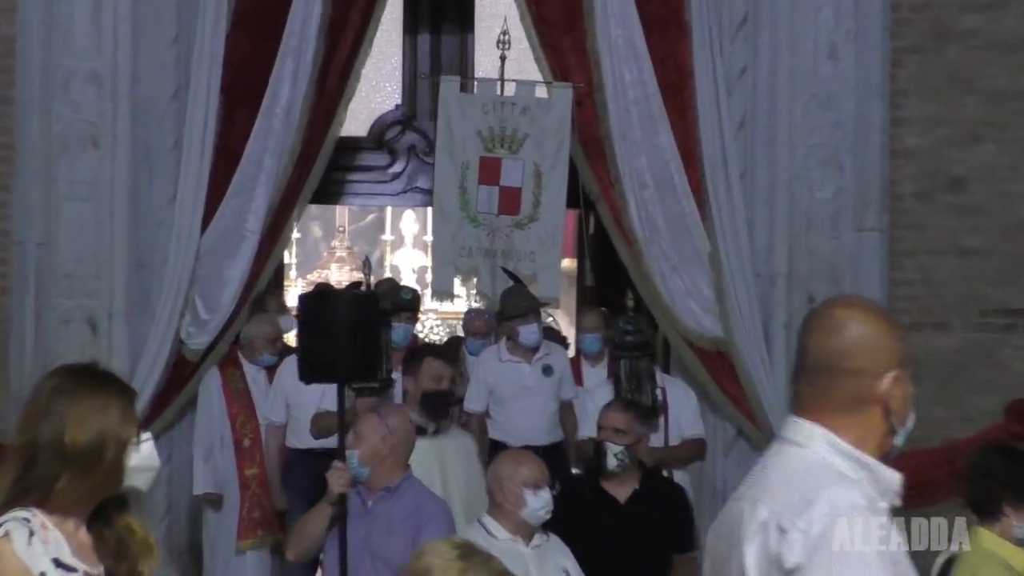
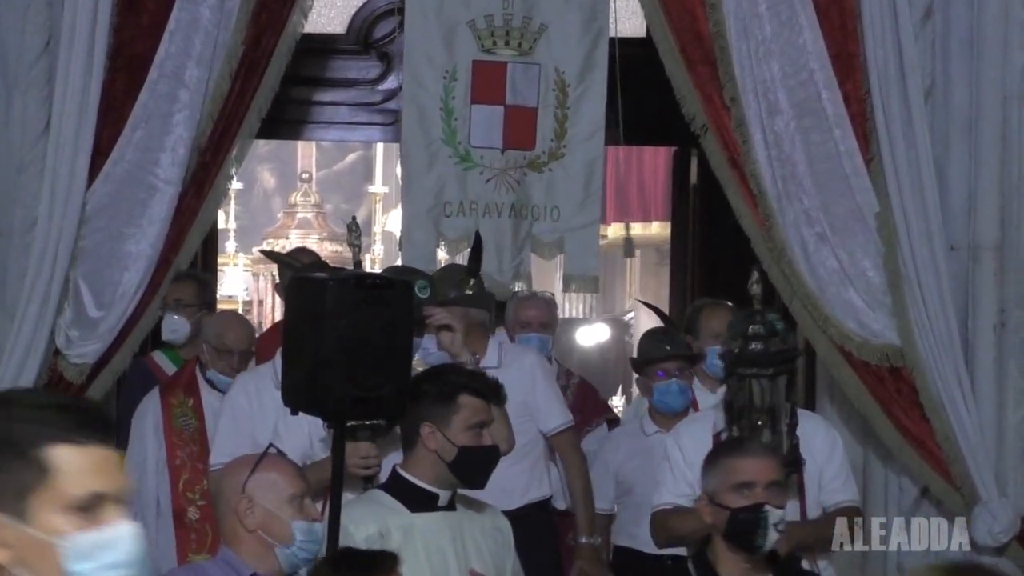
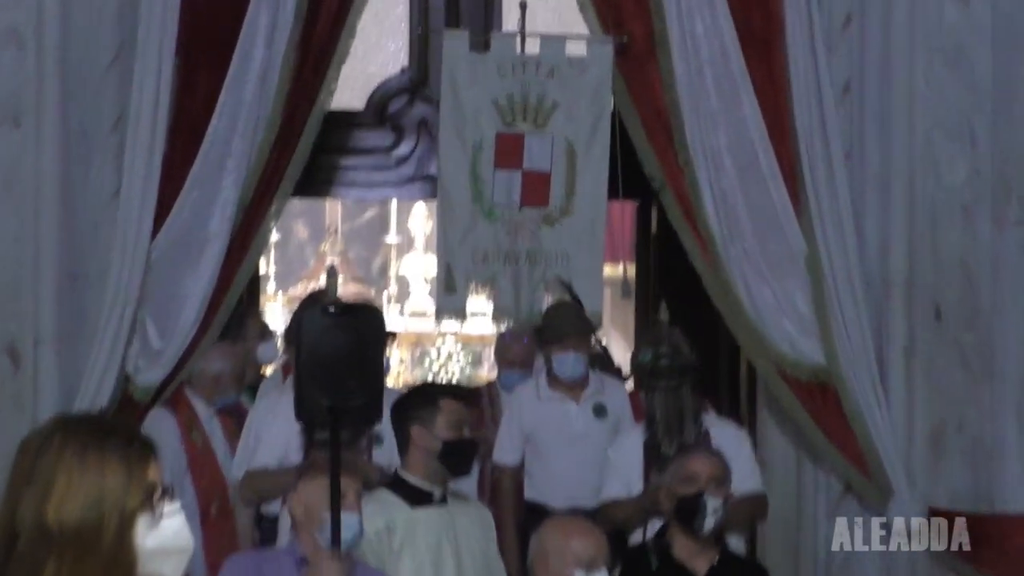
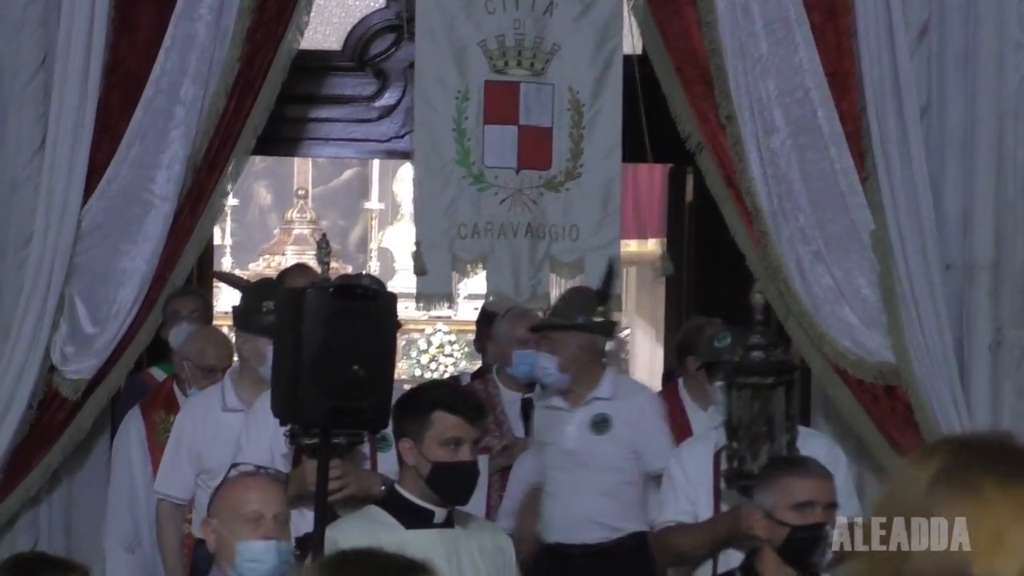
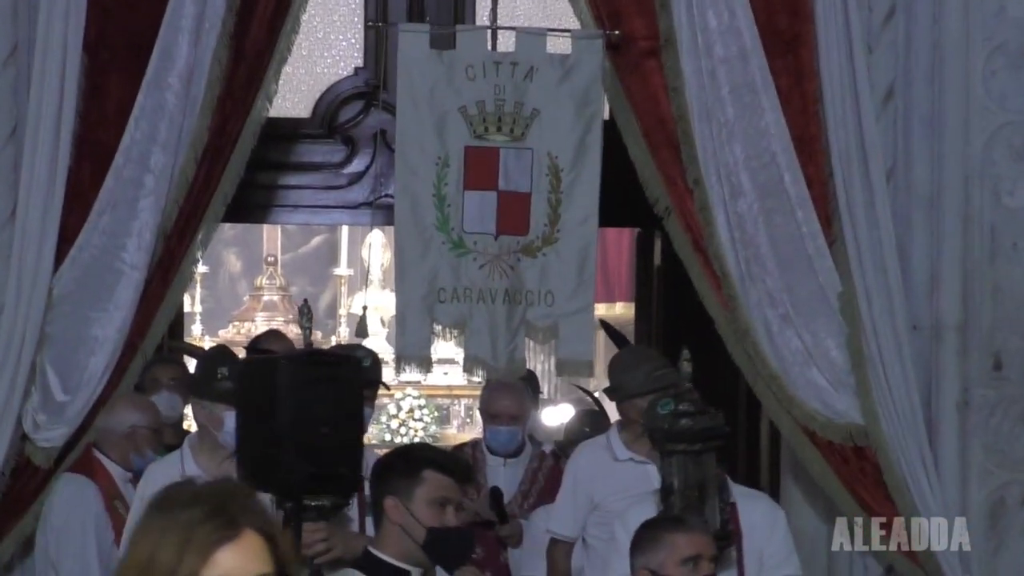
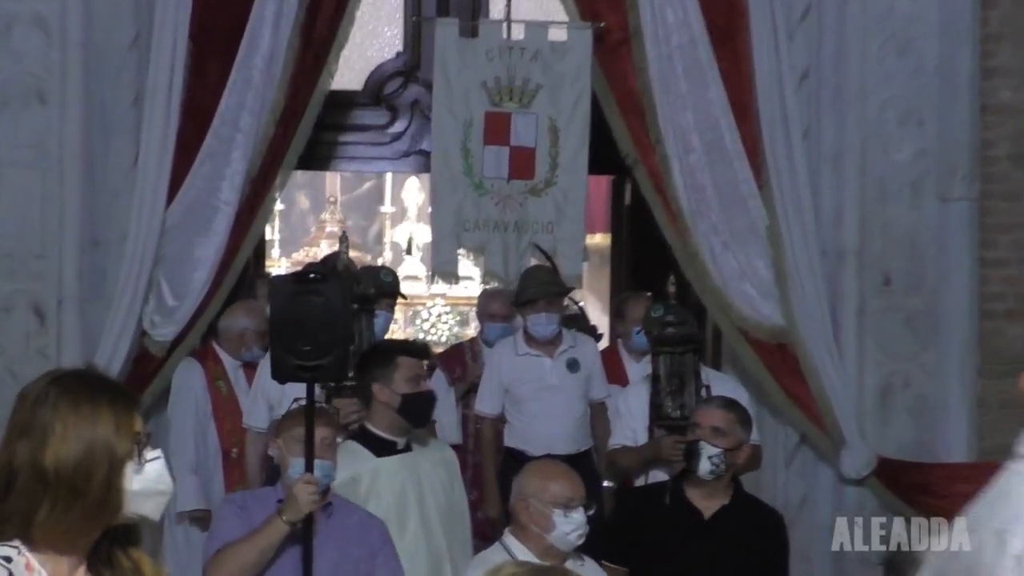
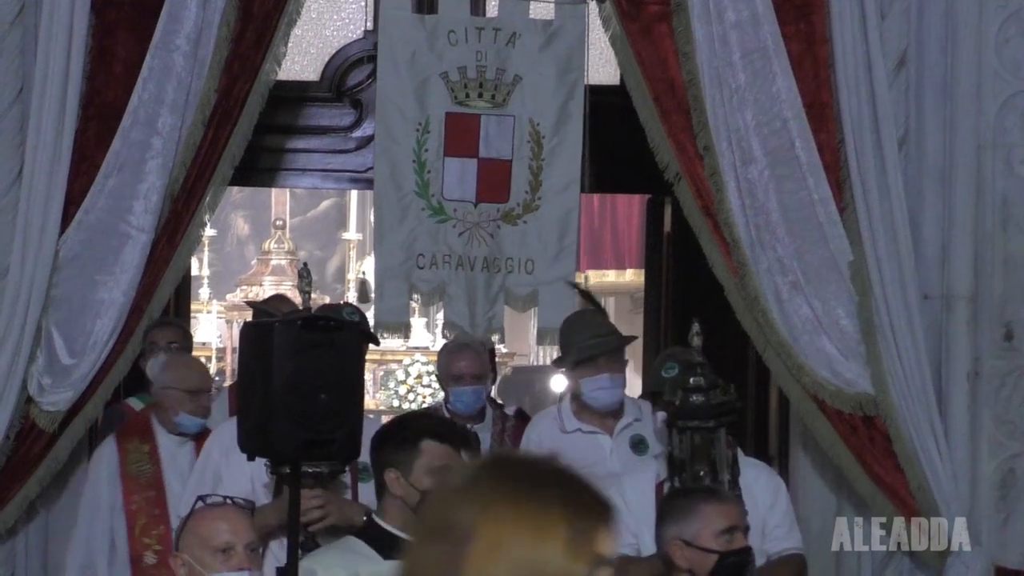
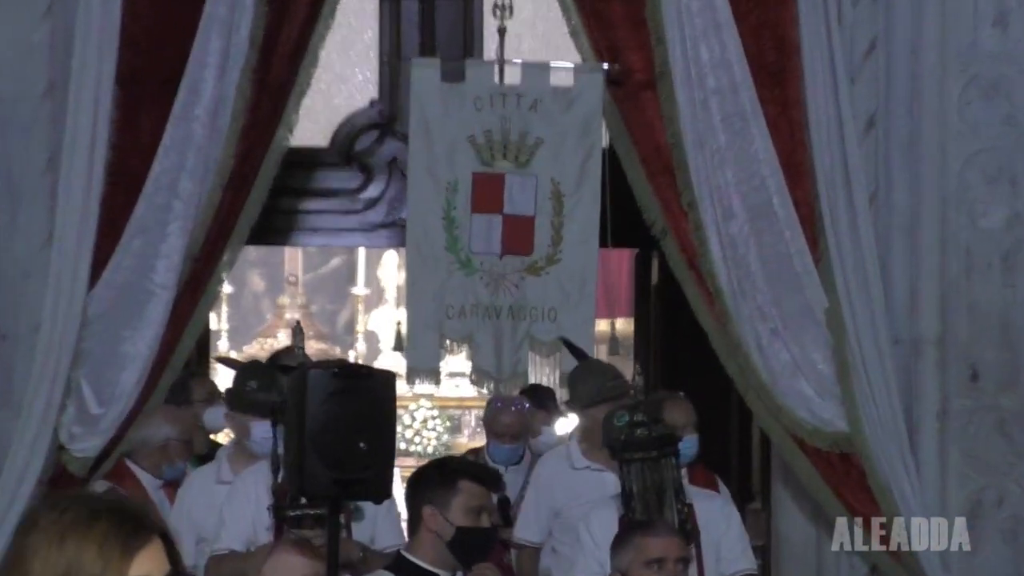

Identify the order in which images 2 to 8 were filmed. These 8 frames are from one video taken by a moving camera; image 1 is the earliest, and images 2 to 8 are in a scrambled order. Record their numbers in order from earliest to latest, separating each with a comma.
6, 3, 8, 5, 7, 4, 2
